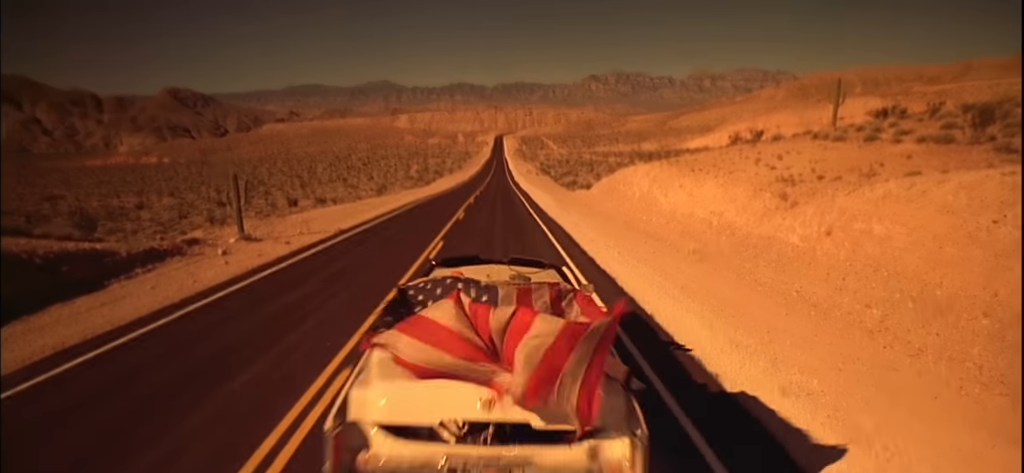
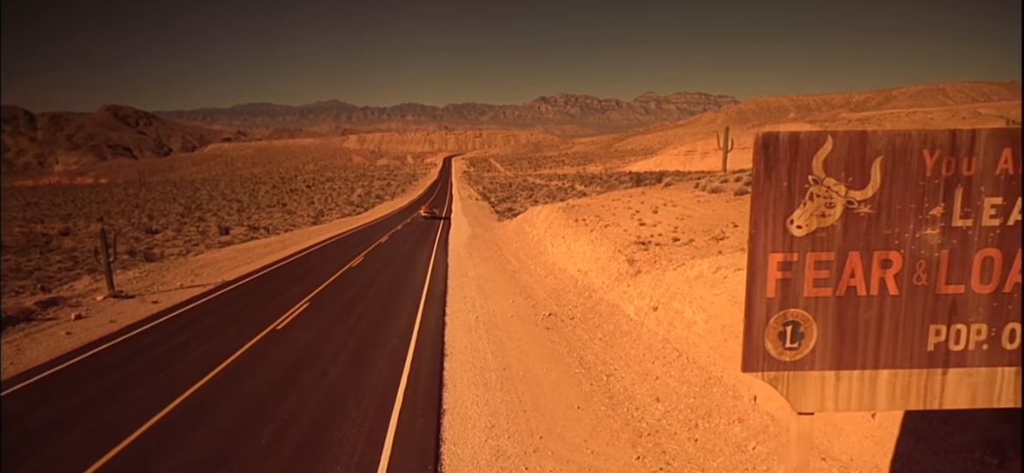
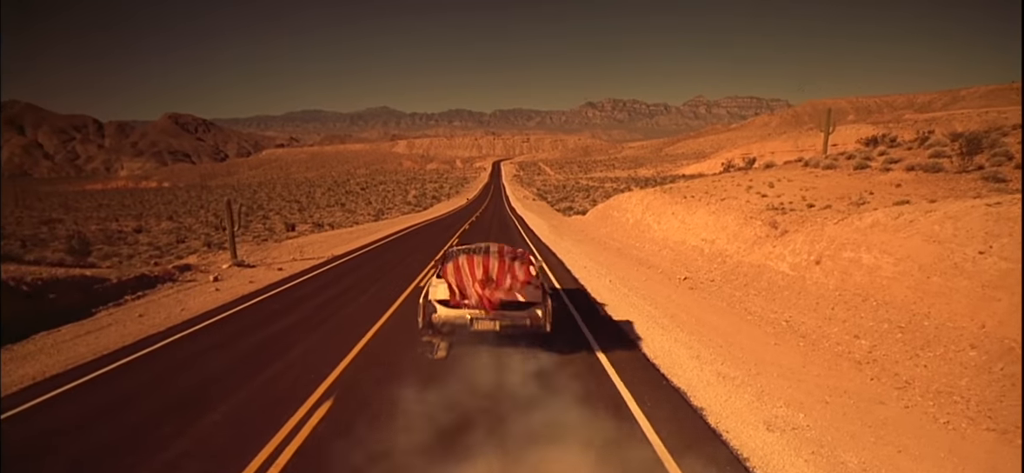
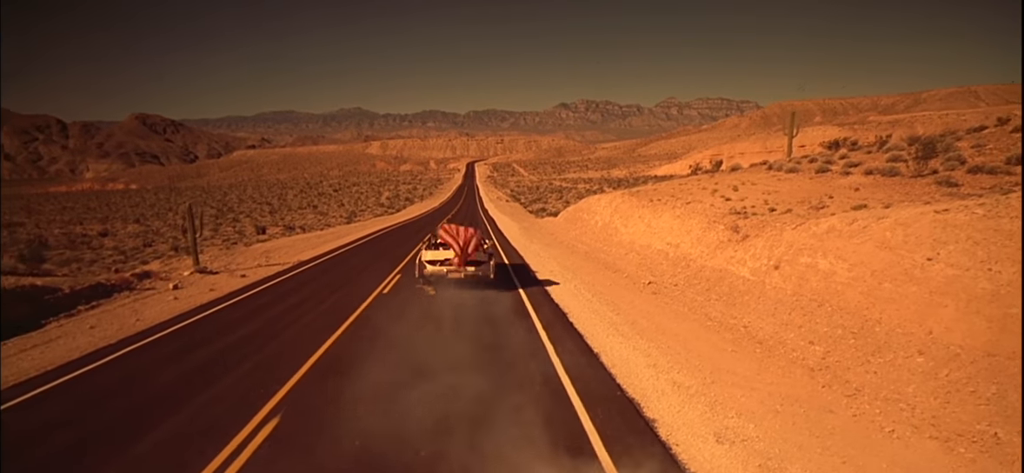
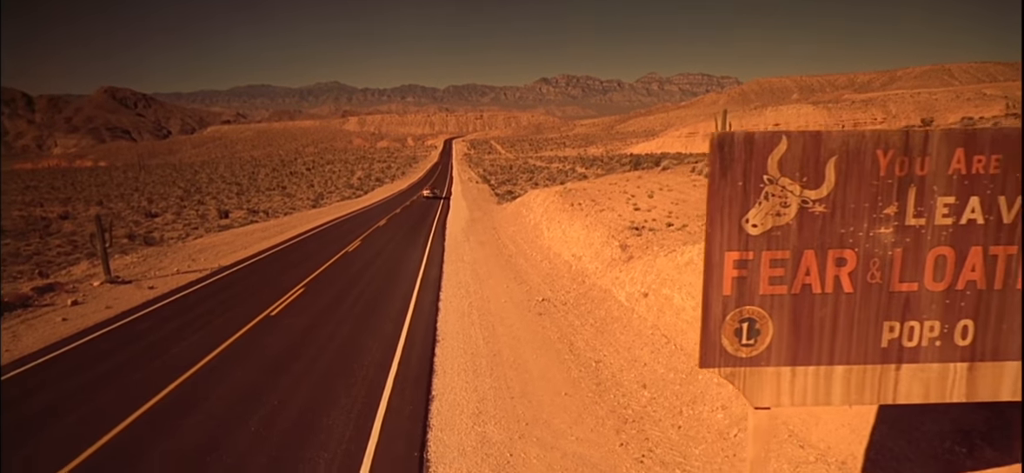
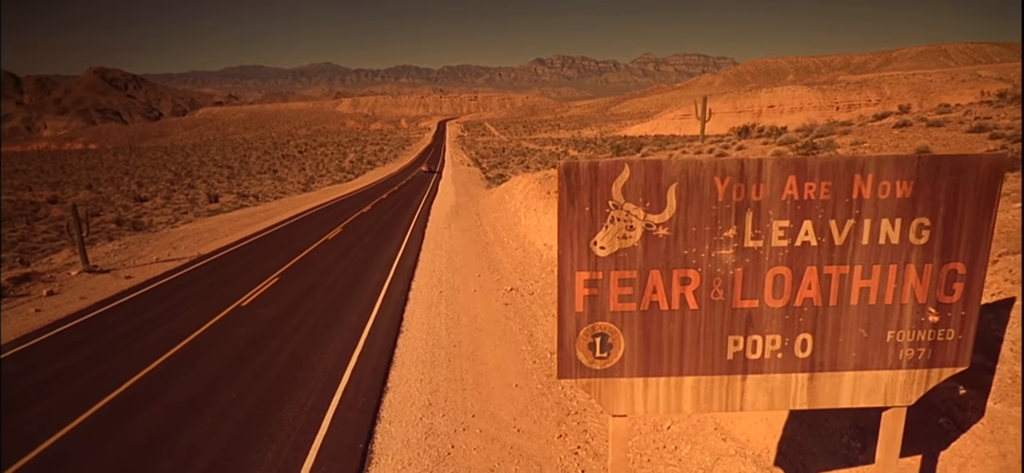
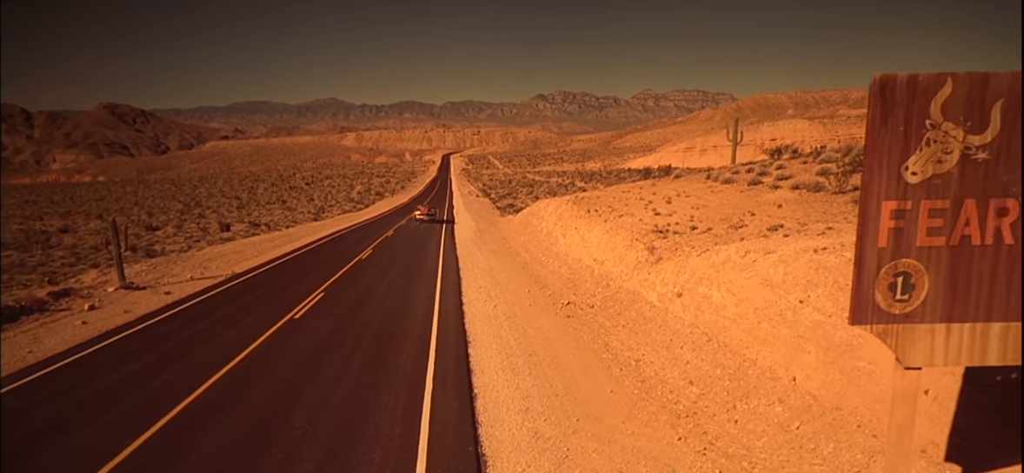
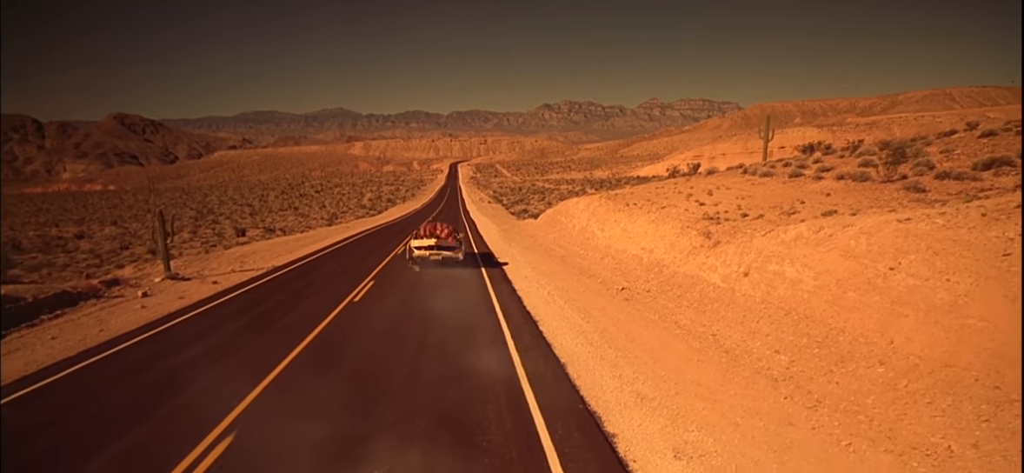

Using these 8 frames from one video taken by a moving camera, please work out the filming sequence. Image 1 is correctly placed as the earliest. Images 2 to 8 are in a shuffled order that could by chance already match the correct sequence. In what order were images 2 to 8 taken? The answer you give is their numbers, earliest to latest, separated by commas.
3, 4, 8, 7, 2, 5, 6
